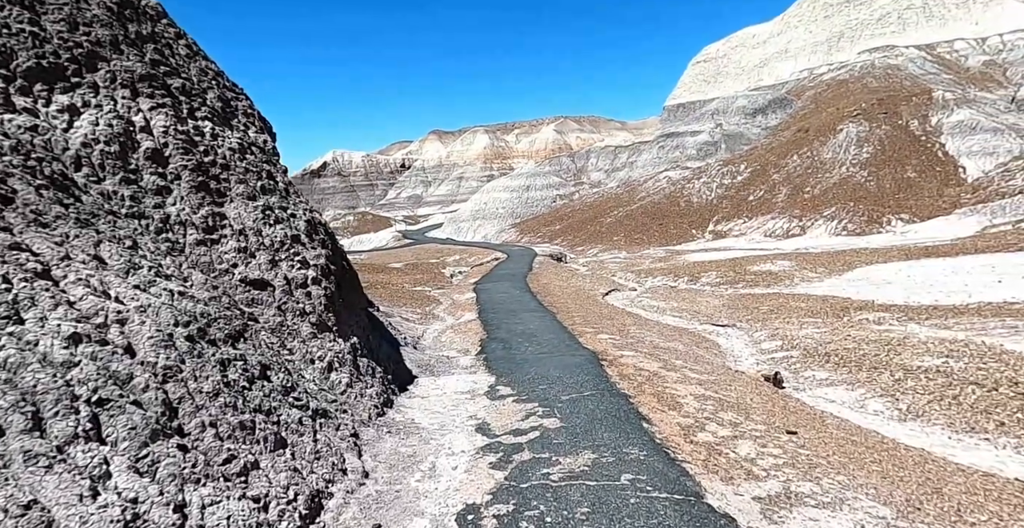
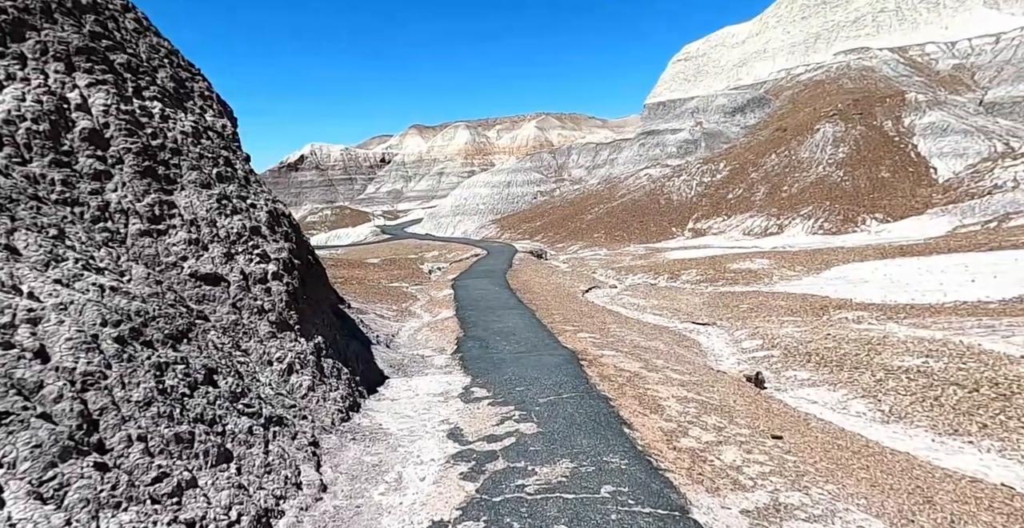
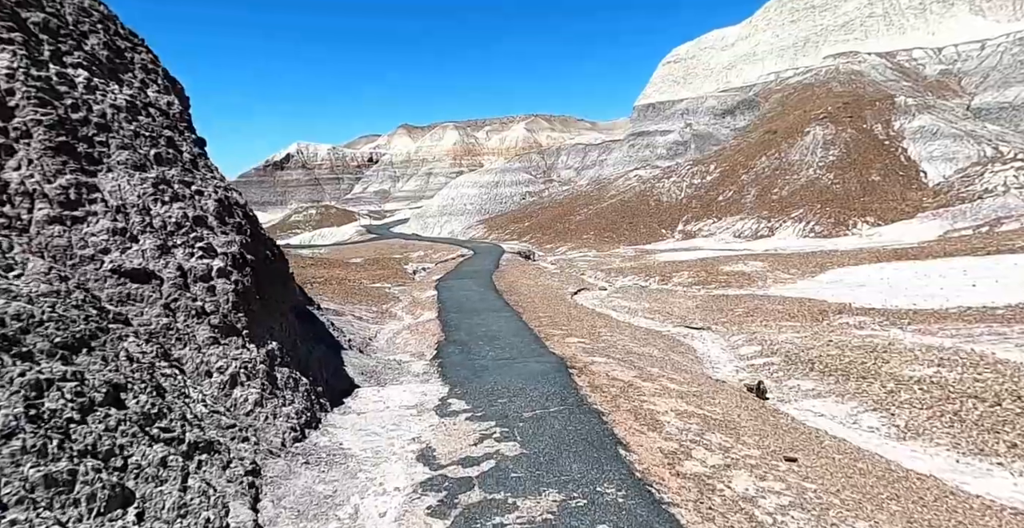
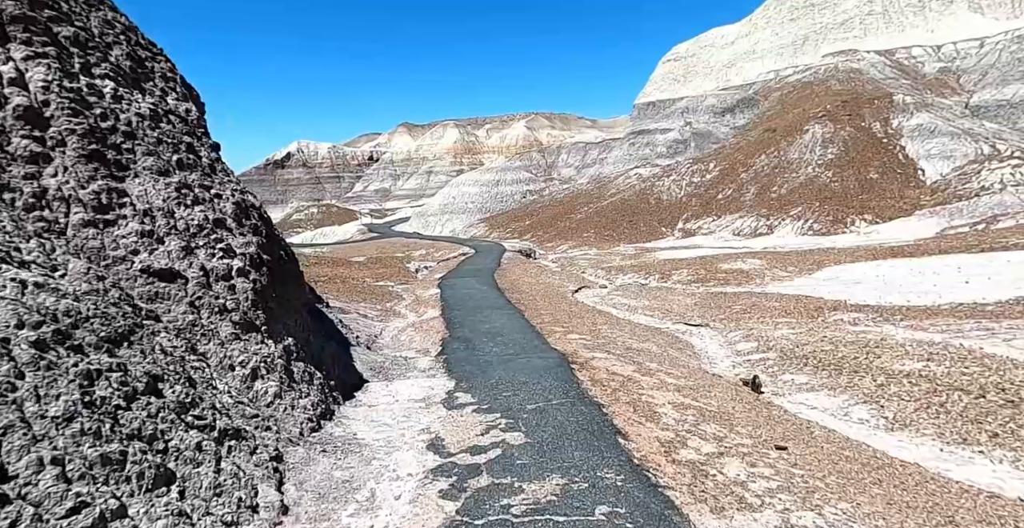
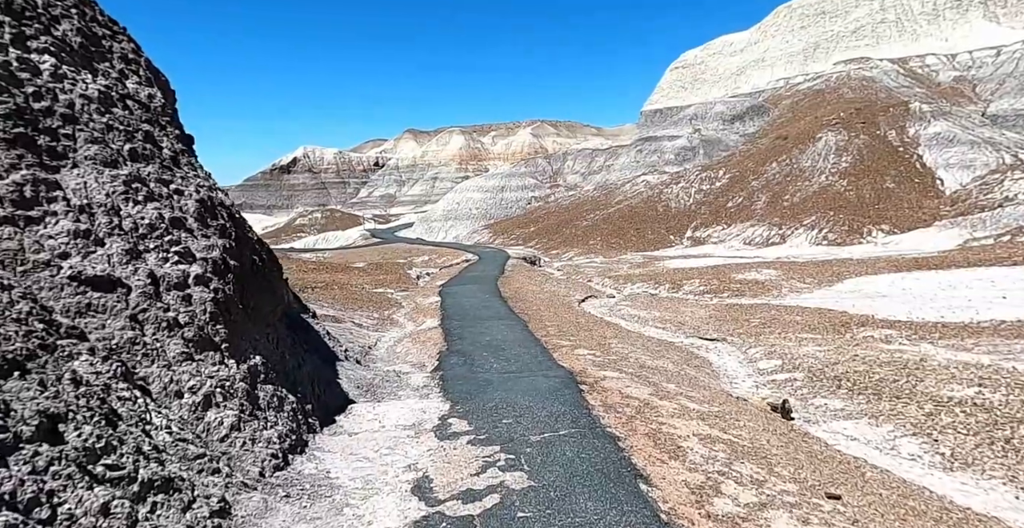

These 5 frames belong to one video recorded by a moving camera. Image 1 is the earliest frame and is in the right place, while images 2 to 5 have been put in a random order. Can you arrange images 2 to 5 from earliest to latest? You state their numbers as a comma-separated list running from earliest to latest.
2, 4, 3, 5
